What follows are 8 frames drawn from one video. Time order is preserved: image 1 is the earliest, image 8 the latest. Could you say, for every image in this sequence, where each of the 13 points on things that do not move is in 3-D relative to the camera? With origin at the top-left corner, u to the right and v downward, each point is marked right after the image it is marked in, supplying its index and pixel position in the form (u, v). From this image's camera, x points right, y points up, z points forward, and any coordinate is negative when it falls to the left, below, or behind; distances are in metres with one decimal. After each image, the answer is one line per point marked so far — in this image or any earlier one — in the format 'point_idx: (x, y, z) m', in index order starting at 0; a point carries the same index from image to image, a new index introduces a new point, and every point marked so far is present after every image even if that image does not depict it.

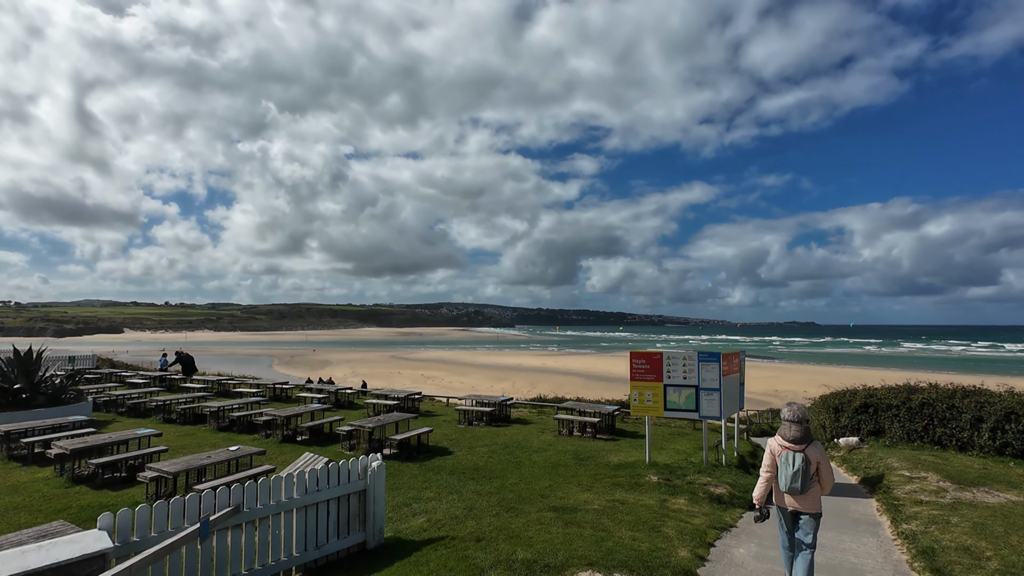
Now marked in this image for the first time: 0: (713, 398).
0: (+3.9, -2.1, +9.3) m
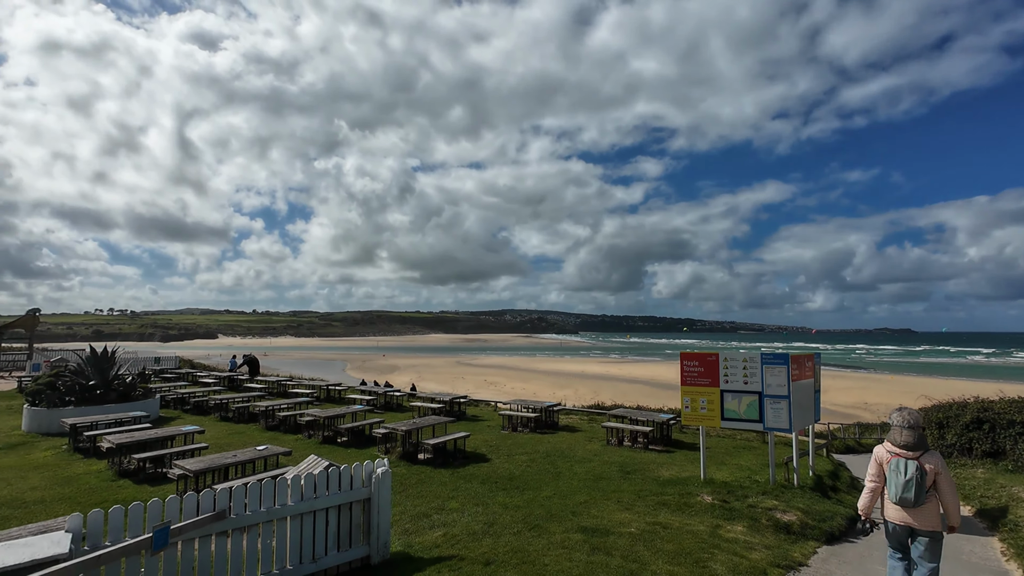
0: (+4.5, -2.0, +8.0) m
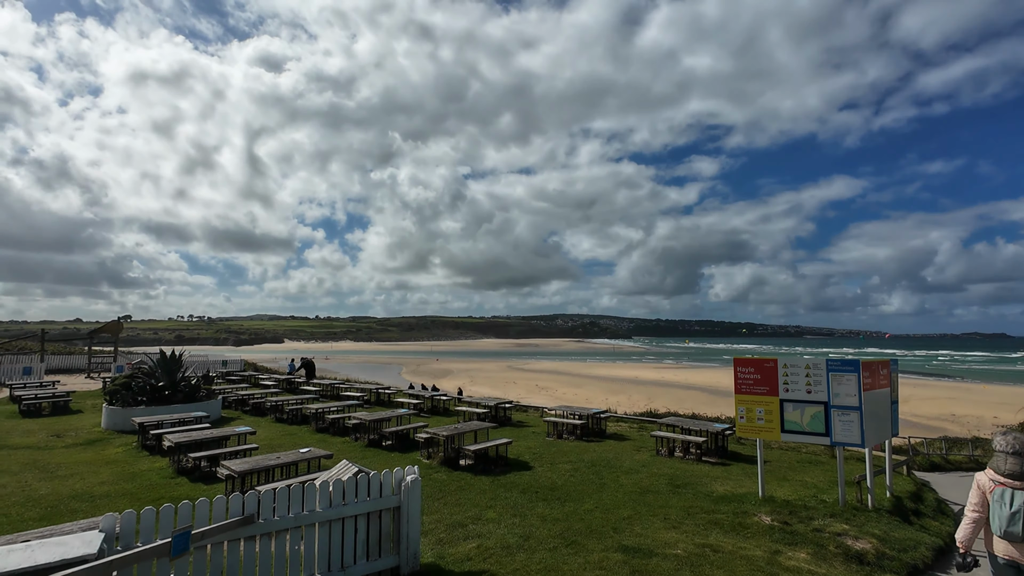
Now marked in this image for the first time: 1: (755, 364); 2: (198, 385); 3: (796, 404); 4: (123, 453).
0: (+5.1, -2.0, +7.2) m
1: (+4.0, -1.2, +7.9) m
2: (-11.0, -3.4, +16.8) m
3: (+4.5, -1.8, +7.5) m
4: (-9.7, -4.1, +11.9) m
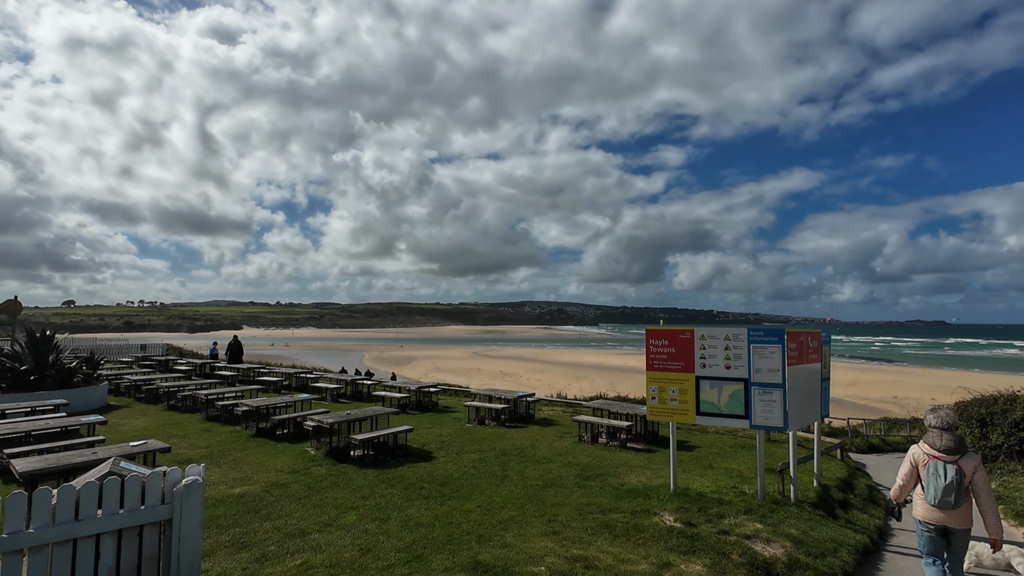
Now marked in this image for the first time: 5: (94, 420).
0: (+3.3, -1.4, +6.1) m
1: (+2.2, -0.7, +6.7) m
2: (-13.3, -2.4, +14.7) m
3: (+2.7, -1.3, +6.4) m
4: (-11.7, -3.3, +9.9) m
5: (-8.5, -2.7, +9.8) m
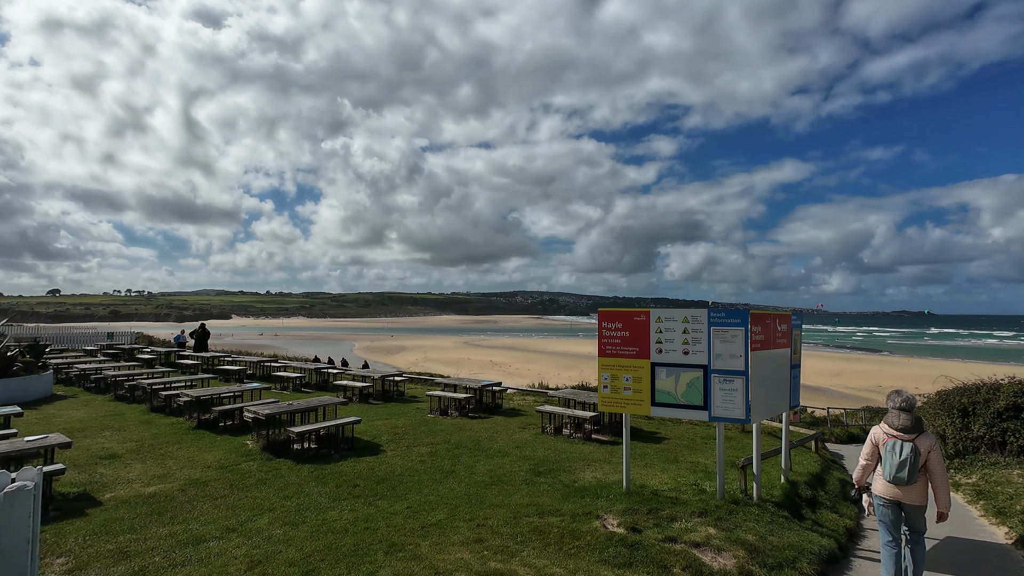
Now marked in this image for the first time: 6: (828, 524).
0: (+2.5, -1.1, +5.5) m
1: (+1.4, -0.4, +6.0) m
2: (-14.3, -2.0, +13.8) m
3: (+1.9, -1.0, +5.8) m
4: (-12.6, -2.9, +9.1) m
5: (-9.4, -2.3, +9.0) m
6: (+3.6, -2.7, +5.5) m
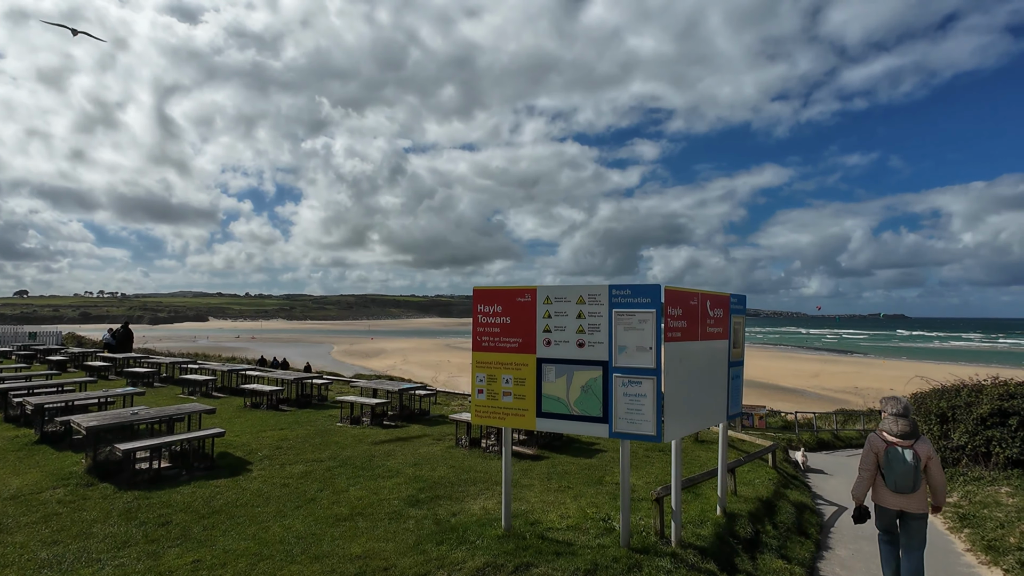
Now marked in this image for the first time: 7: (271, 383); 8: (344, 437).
0: (+1.1, -0.9, +4.0) m
1: (-0.1, -0.1, +4.5) m
2: (-16.0, -1.7, +11.7) m
3: (+0.4, -0.7, +4.3) m
4: (-14.1, -2.6, +7.1) m
5: (-10.9, -2.0, +7.1) m
6: (+2.2, -2.4, +4.0) m
7: (-7.0, -2.8, +14.0) m
8: (-3.1, -2.8, +8.9) m
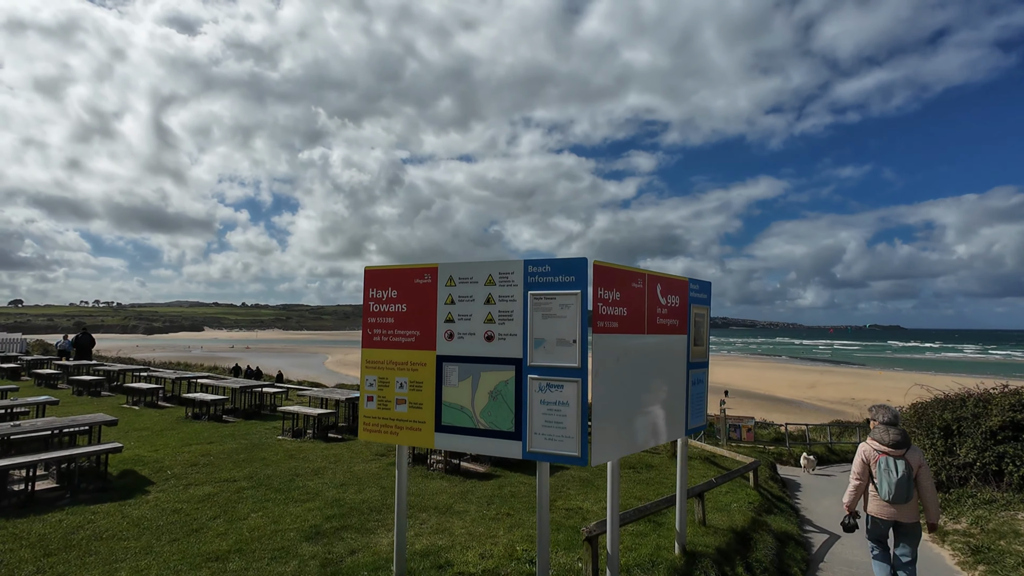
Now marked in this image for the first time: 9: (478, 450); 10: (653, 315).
0: (+0.3, -0.7, +3.0) m
1: (-0.8, +0.1, +3.6) m
2: (-16.8, -1.7, +10.6) m
3: (-0.3, -0.5, +3.3) m
4: (-14.9, -2.5, +6.0) m
5: (-11.7, -1.9, +6.1) m
6: (+1.4, -2.3, +3.1) m
7: (-7.8, -2.8, +13.0) m
8: (-3.9, -2.7, +7.9) m
9: (-0.2, -1.1, +3.2) m
10: (+1.1, -0.2, +3.6) m
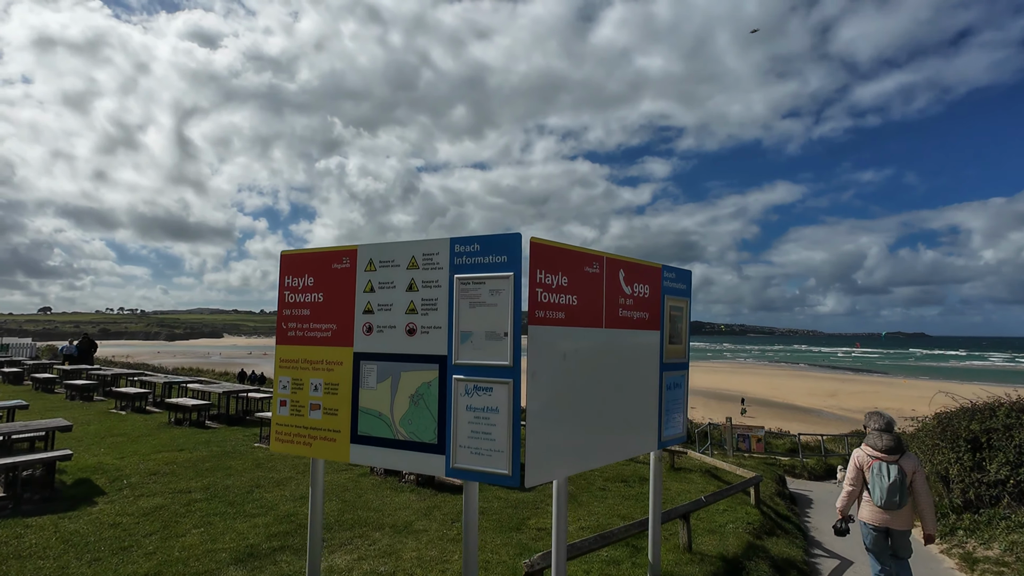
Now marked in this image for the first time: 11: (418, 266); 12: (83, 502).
0: (-0.1, -0.6, +2.5) m
1: (-1.2, +0.1, +3.1) m
2: (-17.0, -1.7, +10.6) m
3: (-0.7, -0.5, +2.8) m
4: (-15.2, -2.5, +5.9) m
5: (-12.0, -1.9, +5.9) m
6: (+1.0, -2.2, +2.5) m
7: (-8.0, -2.9, +12.6) m
8: (-4.2, -2.7, +7.5) m
9: (-0.6, -1.0, +2.7) m
10: (+0.7, -0.1, +3.1) m
11: (-0.5, +0.1, +2.8) m
12: (-5.2, -2.6, +5.9) m
